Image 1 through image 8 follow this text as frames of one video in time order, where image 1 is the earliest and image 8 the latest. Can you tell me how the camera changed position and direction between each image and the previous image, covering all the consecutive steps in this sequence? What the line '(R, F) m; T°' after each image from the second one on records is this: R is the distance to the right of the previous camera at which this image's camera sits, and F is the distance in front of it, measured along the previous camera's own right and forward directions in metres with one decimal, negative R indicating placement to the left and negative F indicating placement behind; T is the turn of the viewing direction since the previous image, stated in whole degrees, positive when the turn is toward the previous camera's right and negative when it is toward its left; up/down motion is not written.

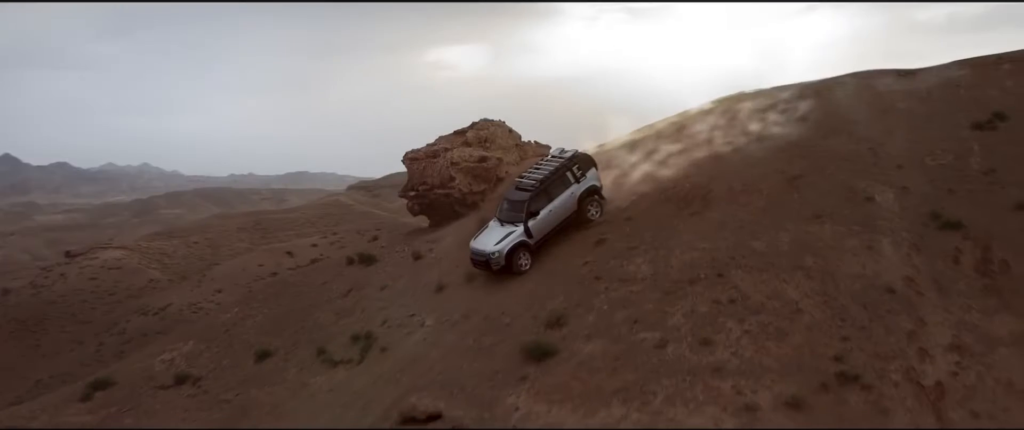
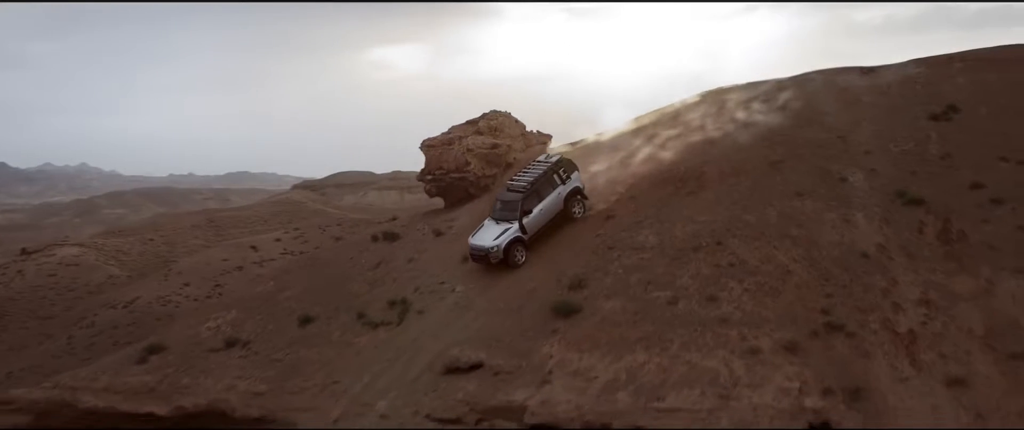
(-0.6, -1.1) m; +3°
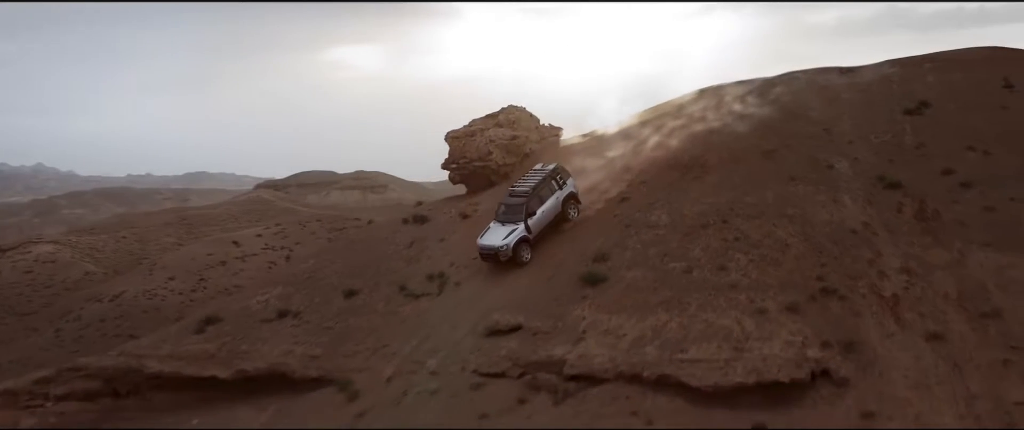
(-0.5, -1.2) m; +2°
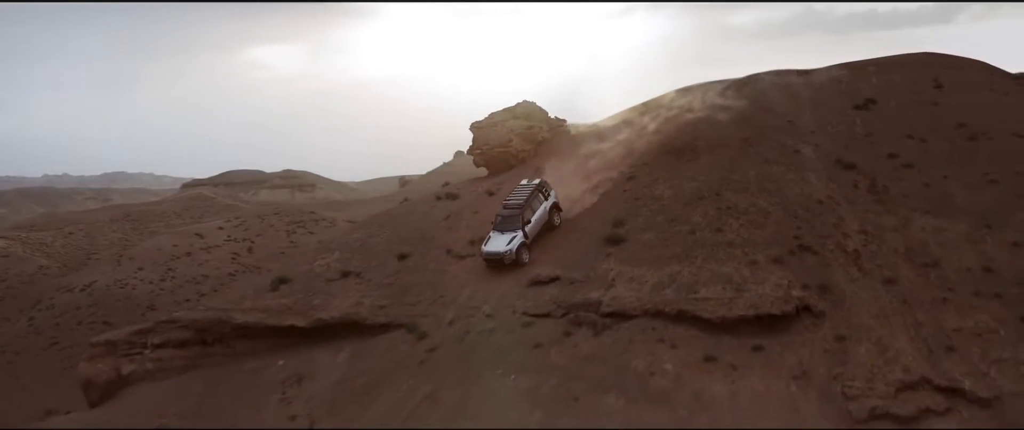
(-1.0, -2.2) m; +3°
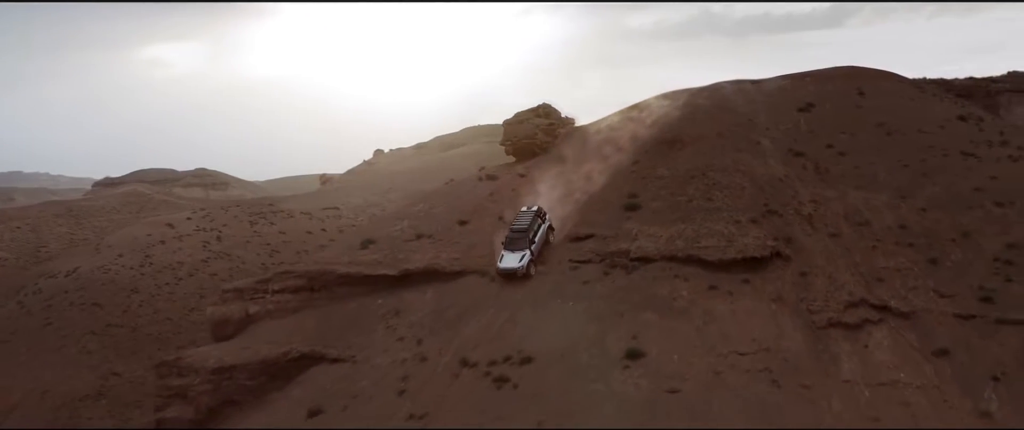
(-1.8, -4.0) m; +4°
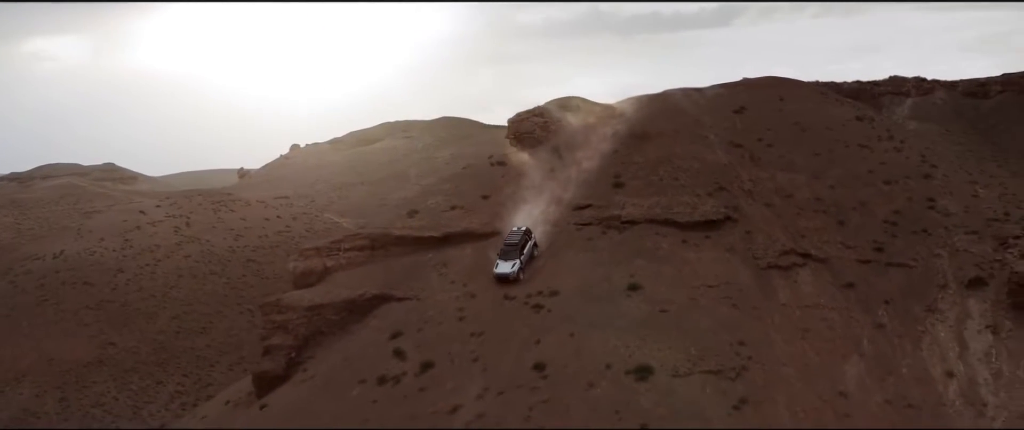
(-2.0, -5.2) m; +5°
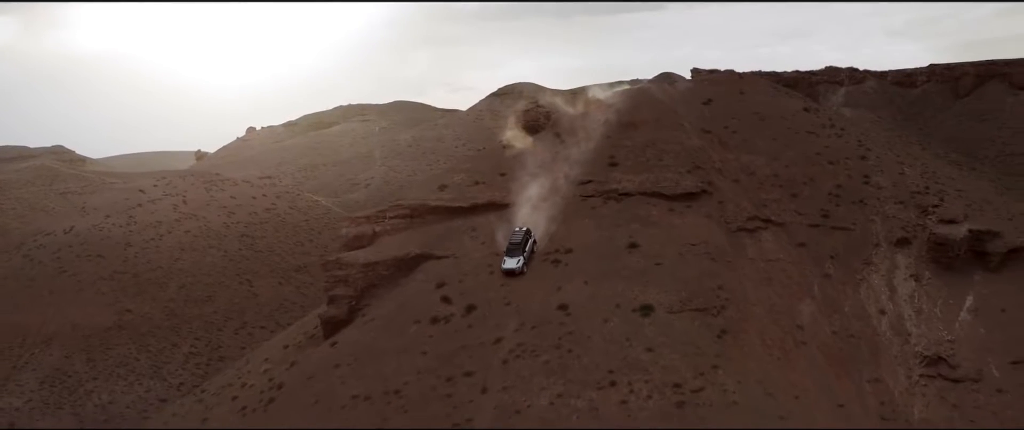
(-1.6, -4.6) m; +3°
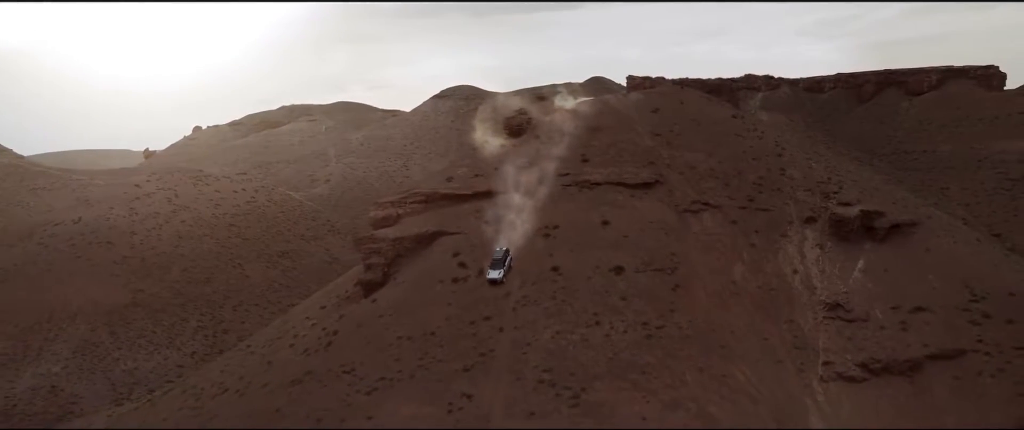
(-1.9, -6.9) m; +4°
